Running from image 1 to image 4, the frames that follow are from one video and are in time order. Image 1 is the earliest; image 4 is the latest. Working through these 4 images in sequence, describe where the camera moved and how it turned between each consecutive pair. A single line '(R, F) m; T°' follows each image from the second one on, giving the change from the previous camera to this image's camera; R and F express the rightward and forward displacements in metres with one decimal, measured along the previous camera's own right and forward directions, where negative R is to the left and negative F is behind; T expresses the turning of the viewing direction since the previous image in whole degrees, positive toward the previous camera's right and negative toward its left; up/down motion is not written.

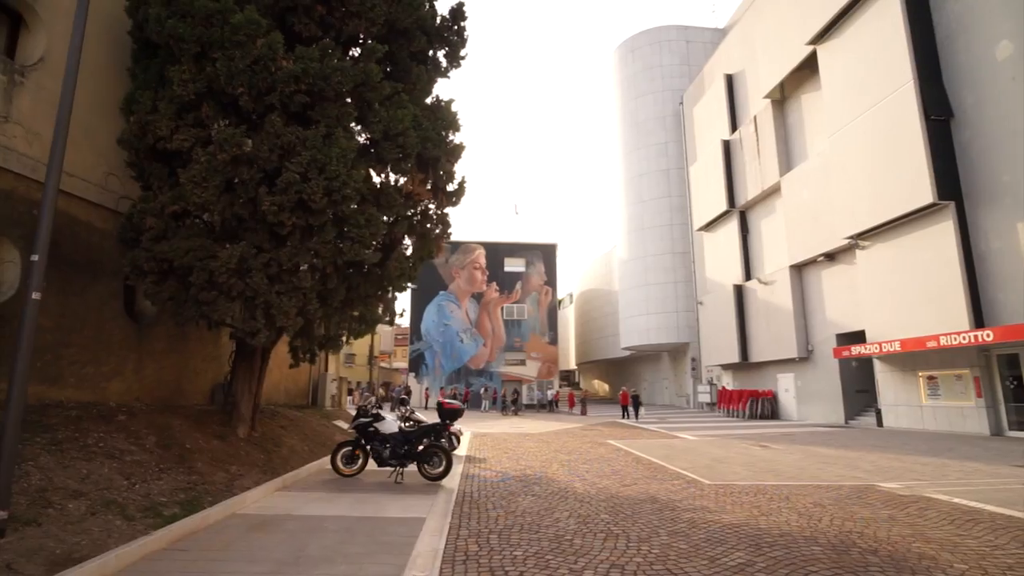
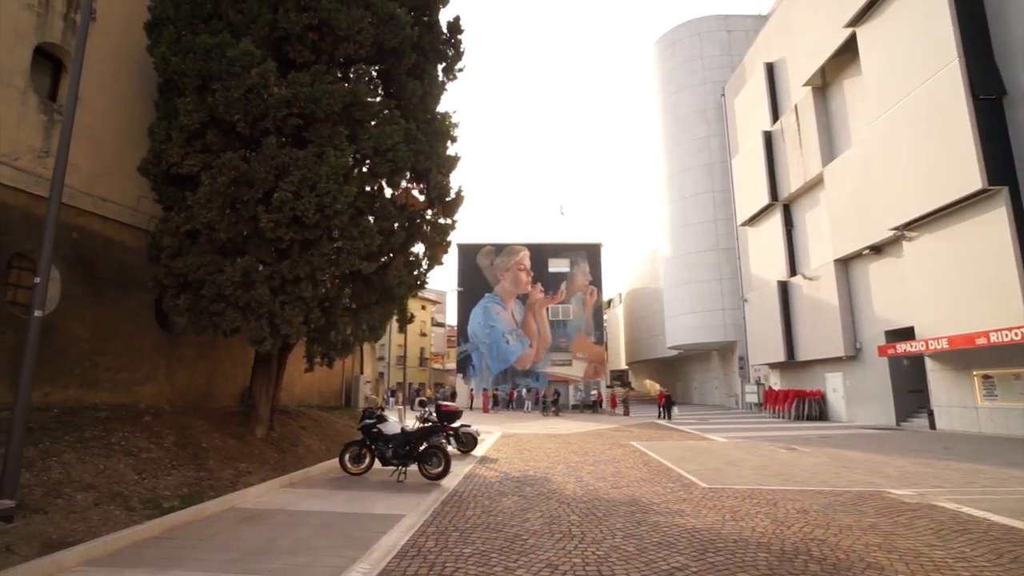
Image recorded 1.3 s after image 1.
(+1.2, -0.2) m; -6°
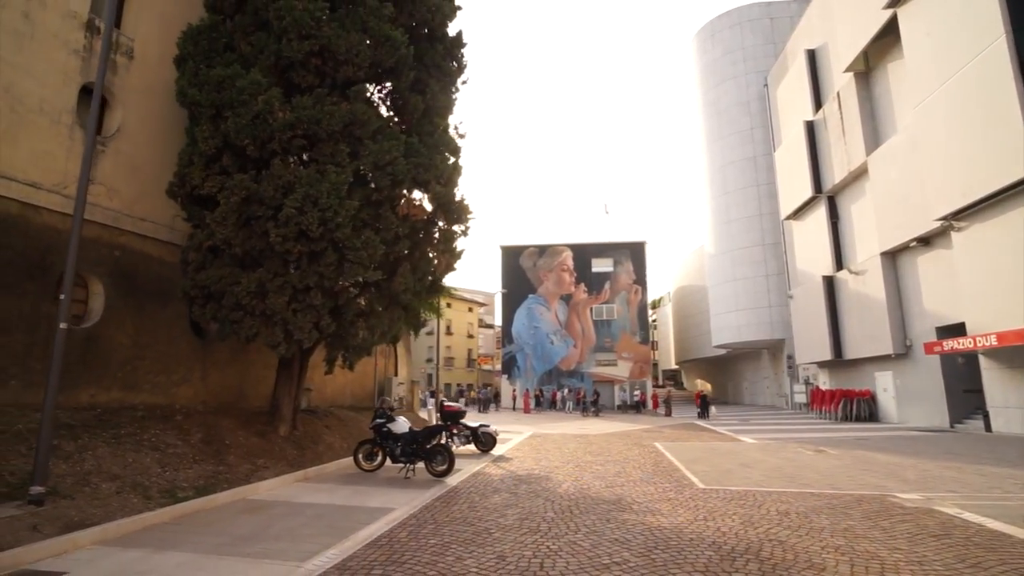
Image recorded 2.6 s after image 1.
(+1.2, -0.3) m; -6°
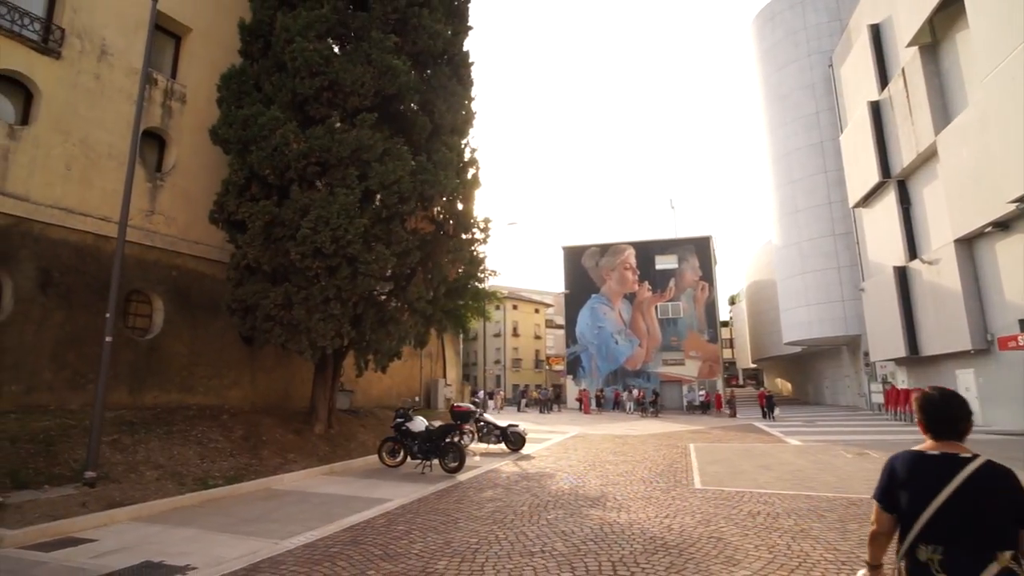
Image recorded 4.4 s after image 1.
(+1.7, -0.4) m; -9°
